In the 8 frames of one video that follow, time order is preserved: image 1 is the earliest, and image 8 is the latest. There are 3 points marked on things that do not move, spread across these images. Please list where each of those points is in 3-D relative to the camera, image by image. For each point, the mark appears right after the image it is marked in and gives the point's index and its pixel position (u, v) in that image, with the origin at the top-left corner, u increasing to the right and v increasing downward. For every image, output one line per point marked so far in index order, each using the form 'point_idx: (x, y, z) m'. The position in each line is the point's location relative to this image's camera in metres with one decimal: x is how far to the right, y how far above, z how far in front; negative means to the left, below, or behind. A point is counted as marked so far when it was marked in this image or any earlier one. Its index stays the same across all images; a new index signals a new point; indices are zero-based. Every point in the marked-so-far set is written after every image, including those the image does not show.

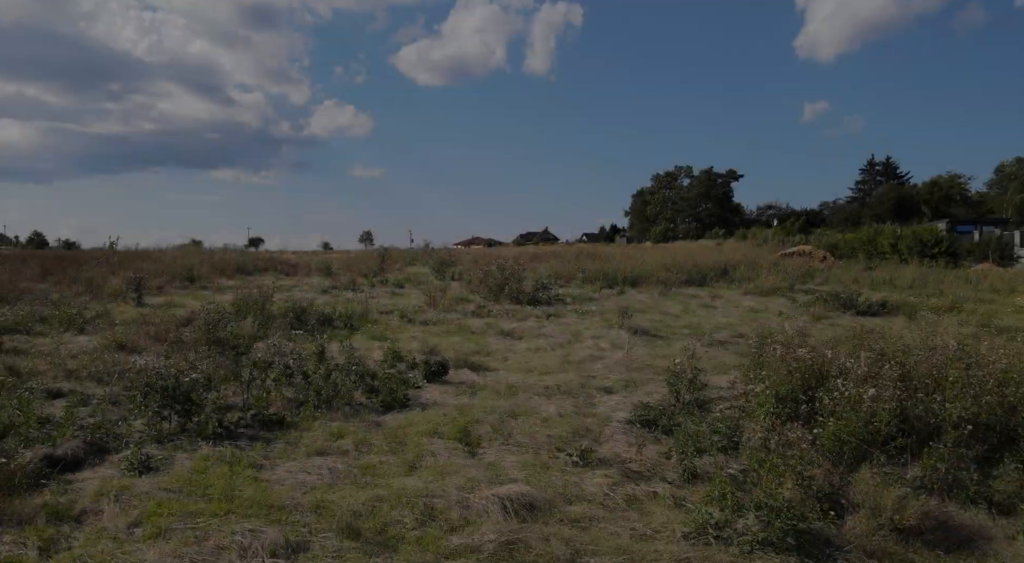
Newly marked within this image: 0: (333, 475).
0: (-0.9, -0.9, +3.7) m
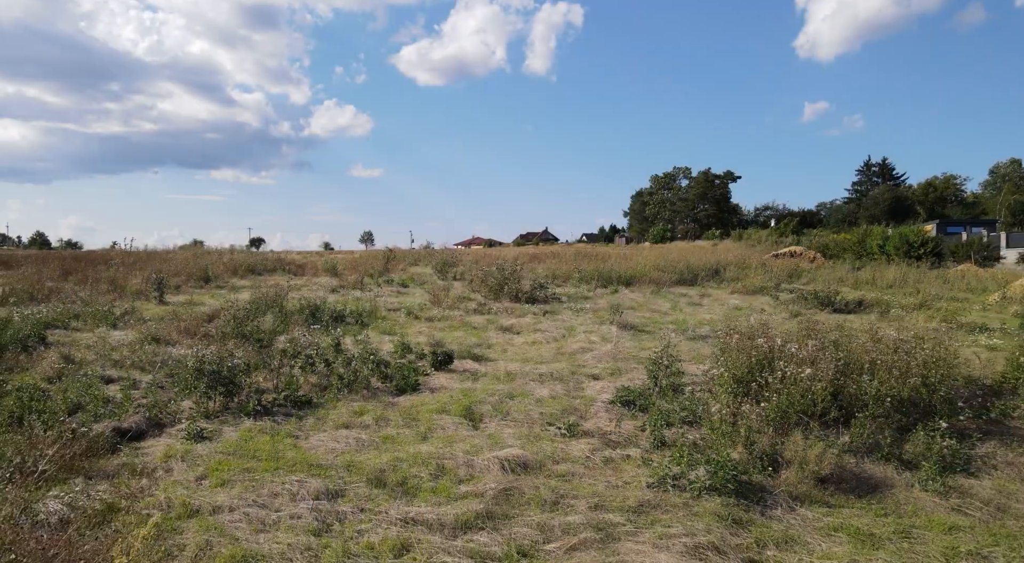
0: (-0.9, -0.9, +4.4) m
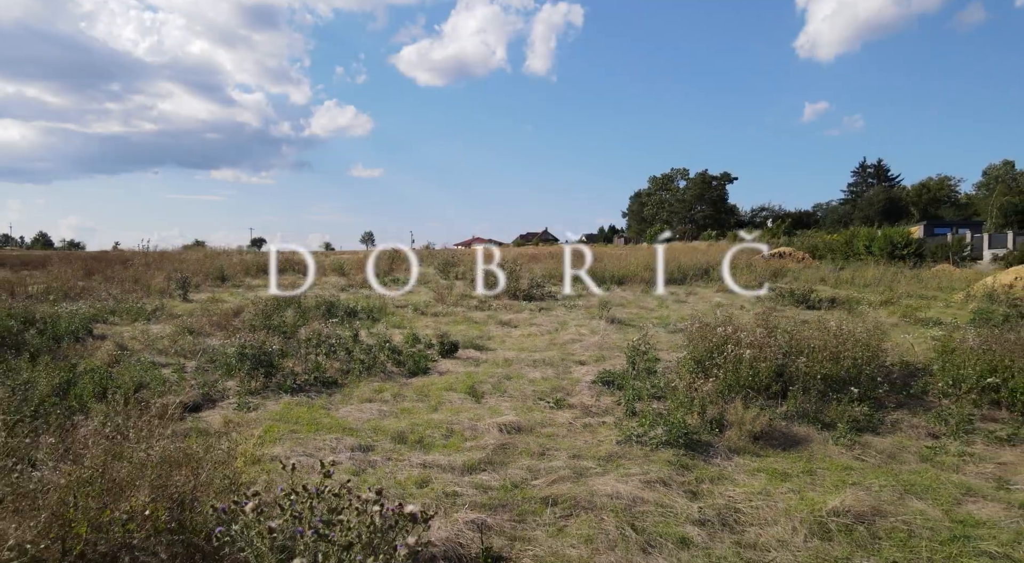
0: (-0.9, -0.8, +5.3) m
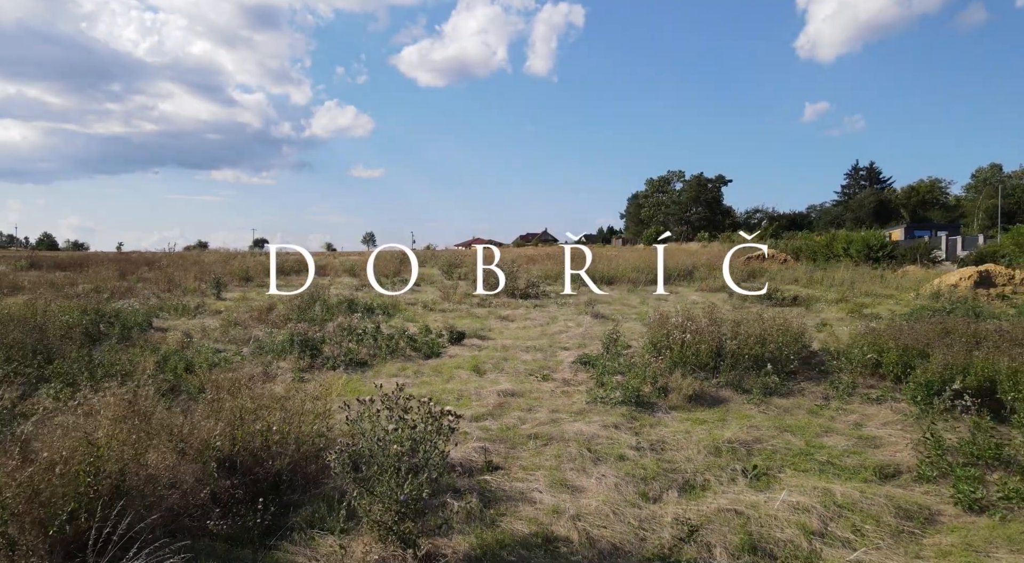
0: (-0.9, -0.8, +6.8) m
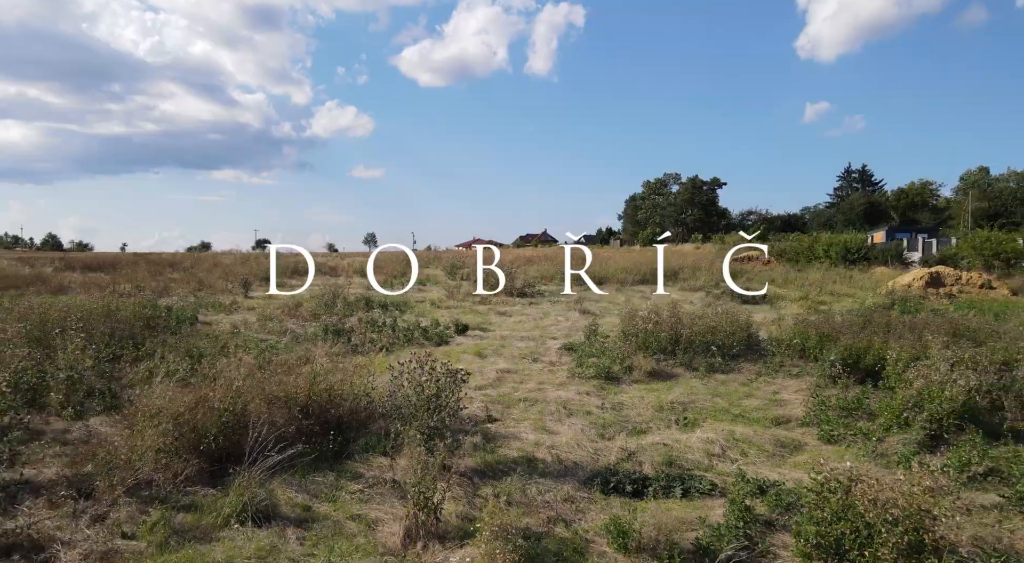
0: (-1.0, -0.8, +8.4) m
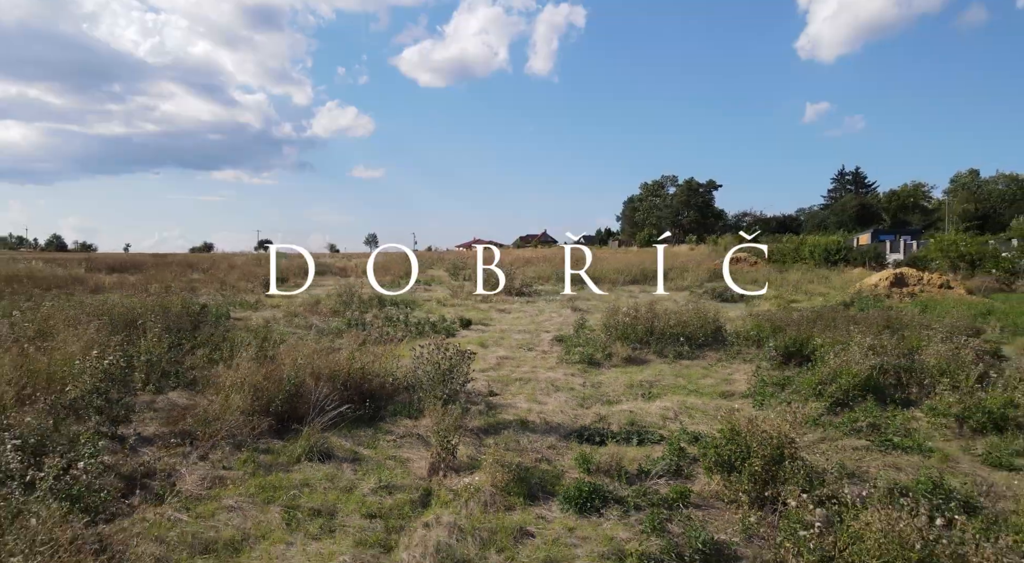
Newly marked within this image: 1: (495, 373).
0: (-1.0, -0.9, +9.8) m
1: (-0.2, -1.0, +8.2) m
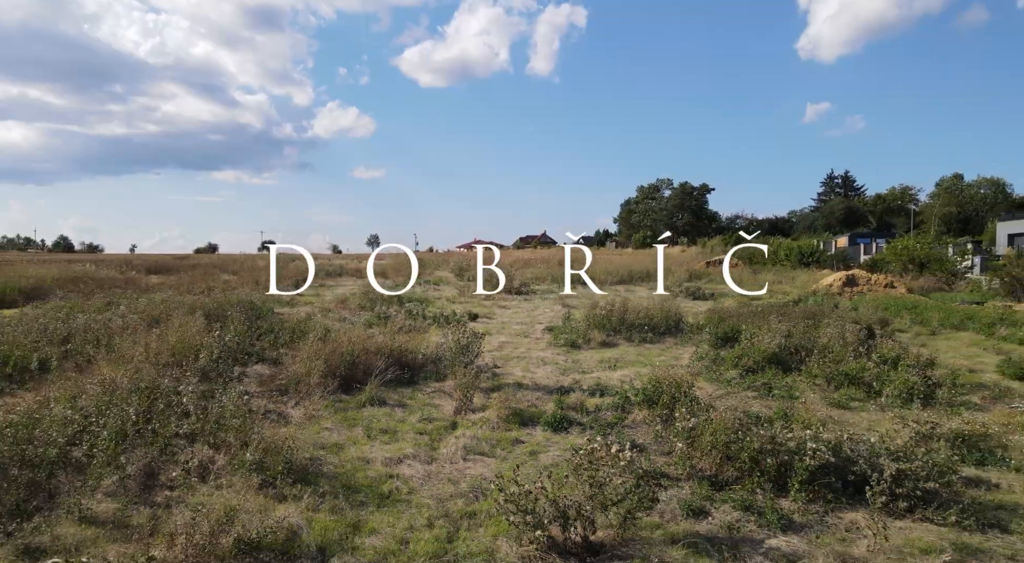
0: (-1.0, -0.9, +12.3) m
1: (-0.2, -1.0, +10.6) m
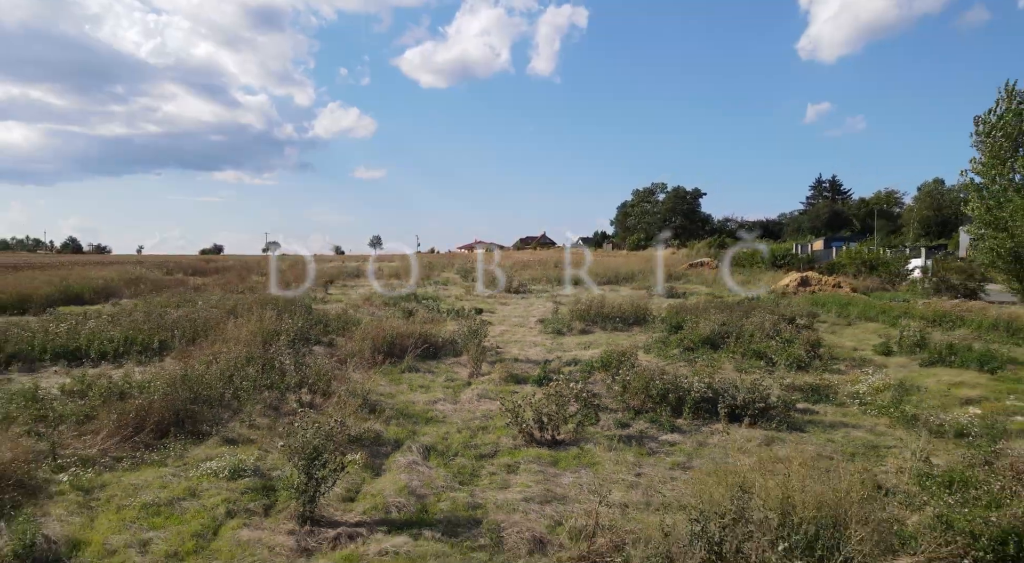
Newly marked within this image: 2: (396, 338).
0: (-1.0, -0.9, +15.3) m
1: (-0.2, -1.0, +13.7) m
2: (-1.8, -0.9, +11.9) m
